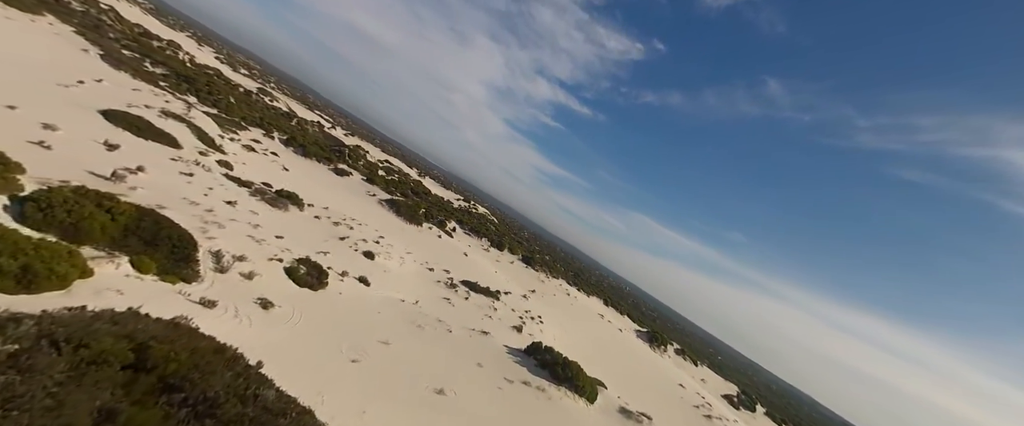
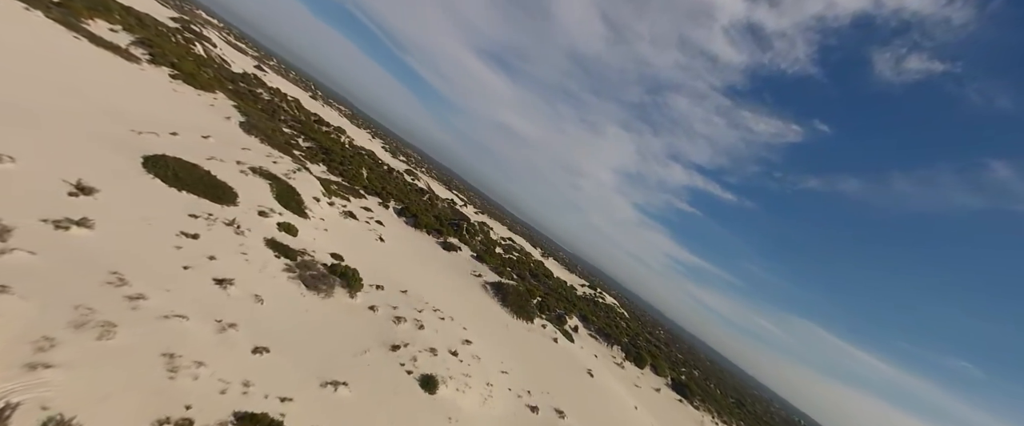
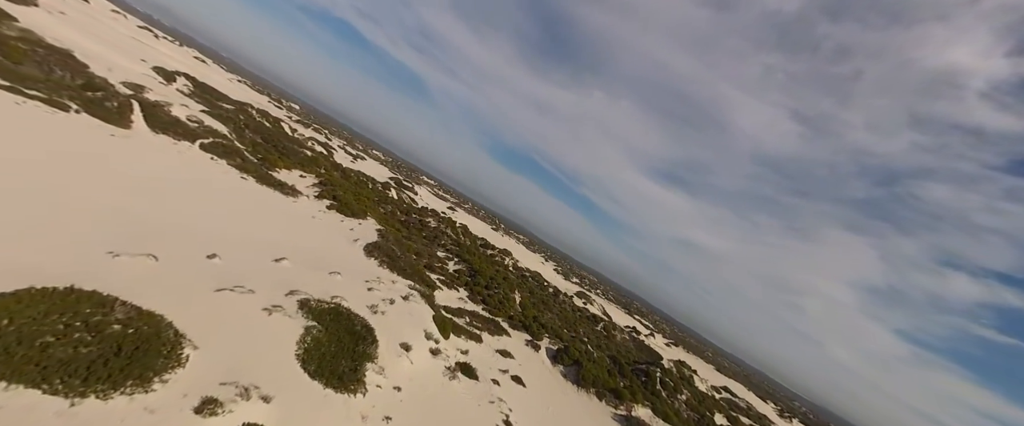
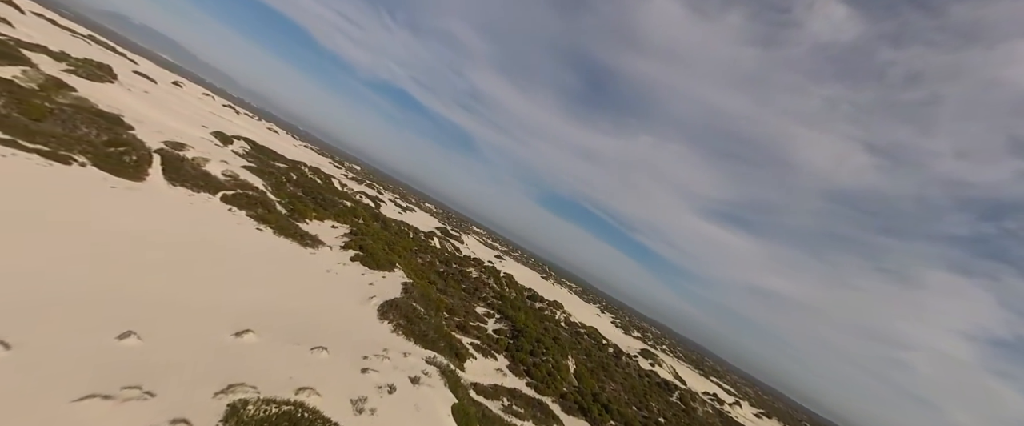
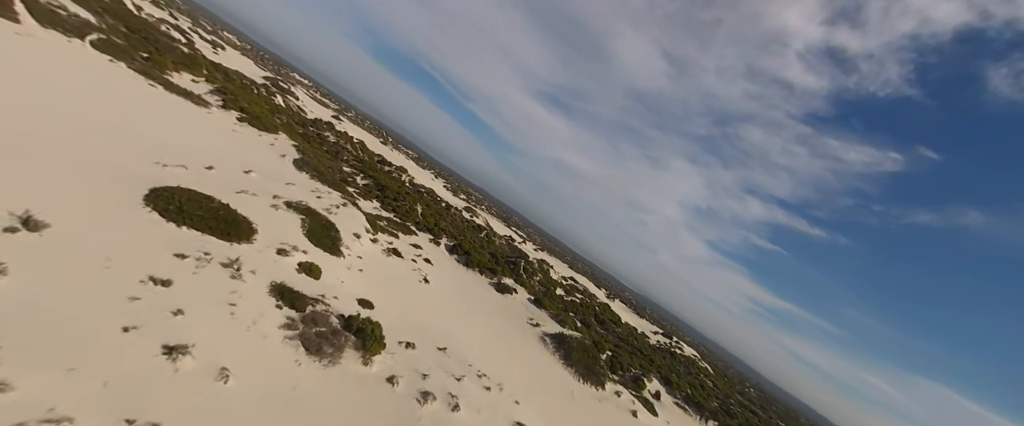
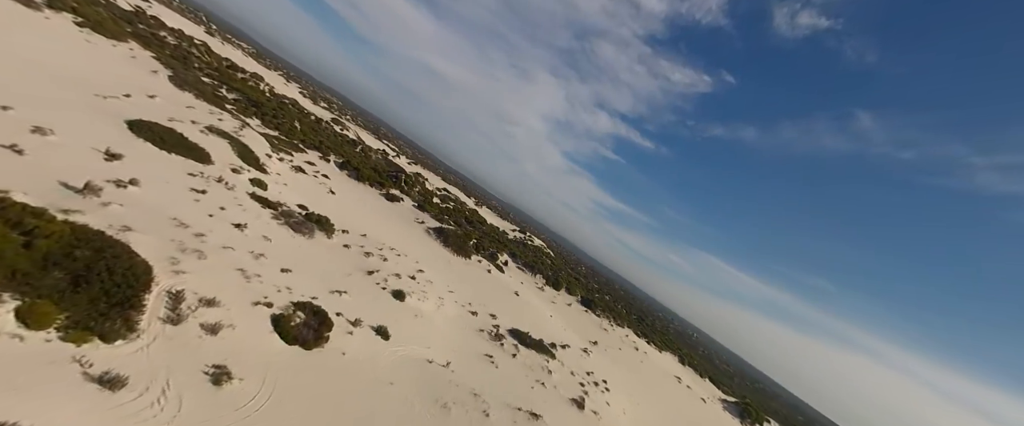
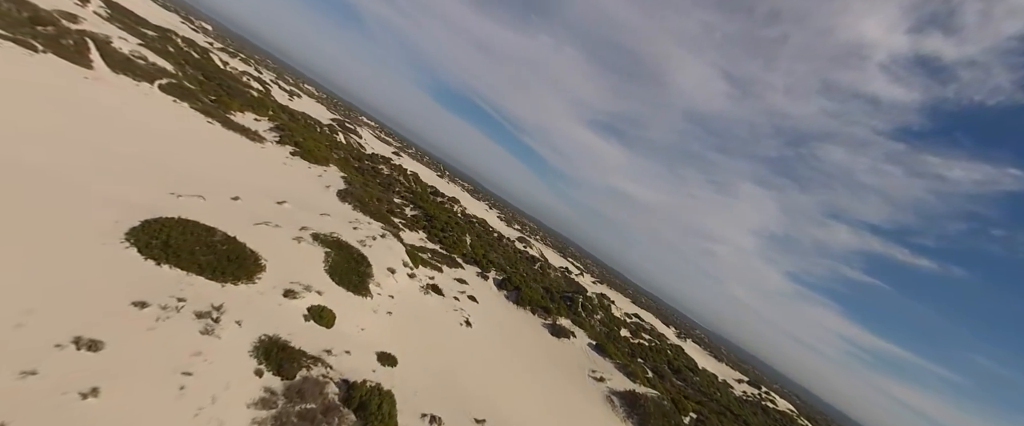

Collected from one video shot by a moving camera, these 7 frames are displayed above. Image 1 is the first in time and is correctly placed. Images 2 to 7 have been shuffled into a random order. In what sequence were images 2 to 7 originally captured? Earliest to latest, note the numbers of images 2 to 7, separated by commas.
6, 2, 5, 7, 3, 4
